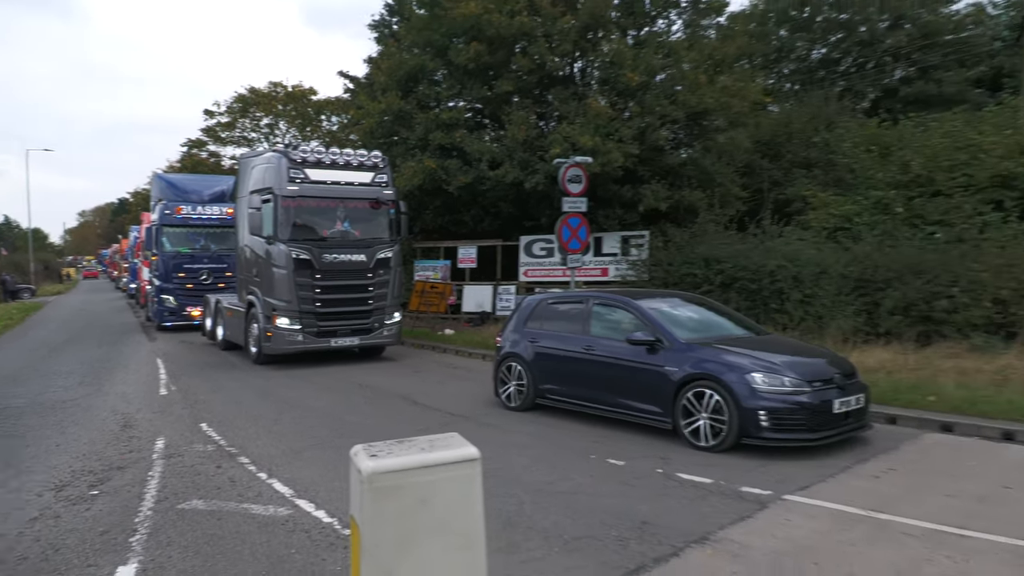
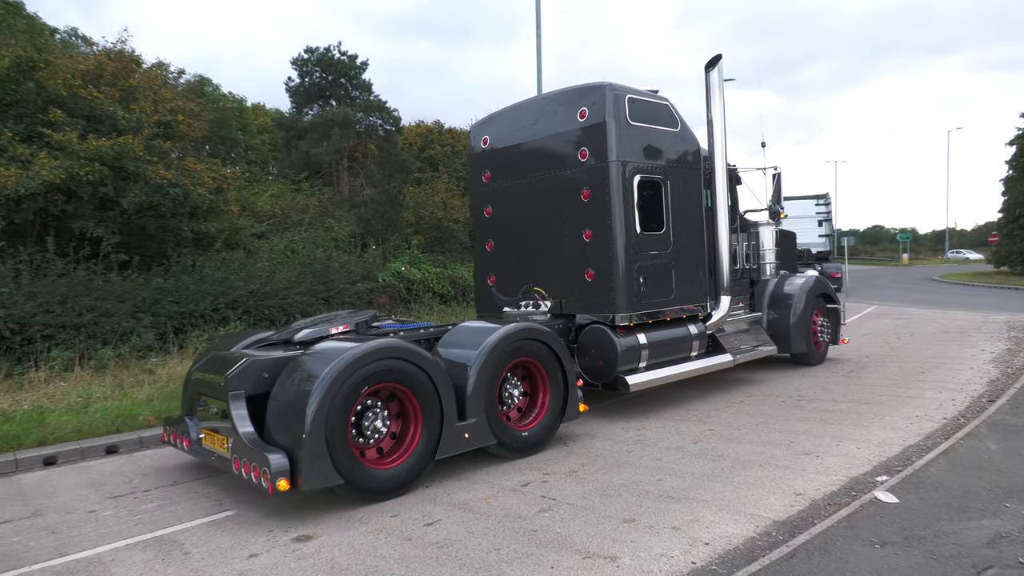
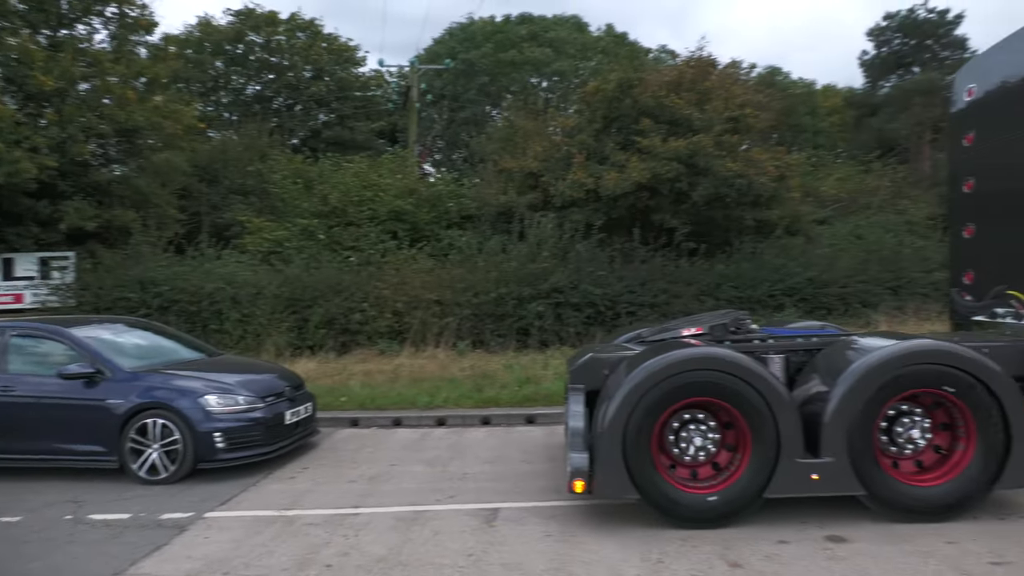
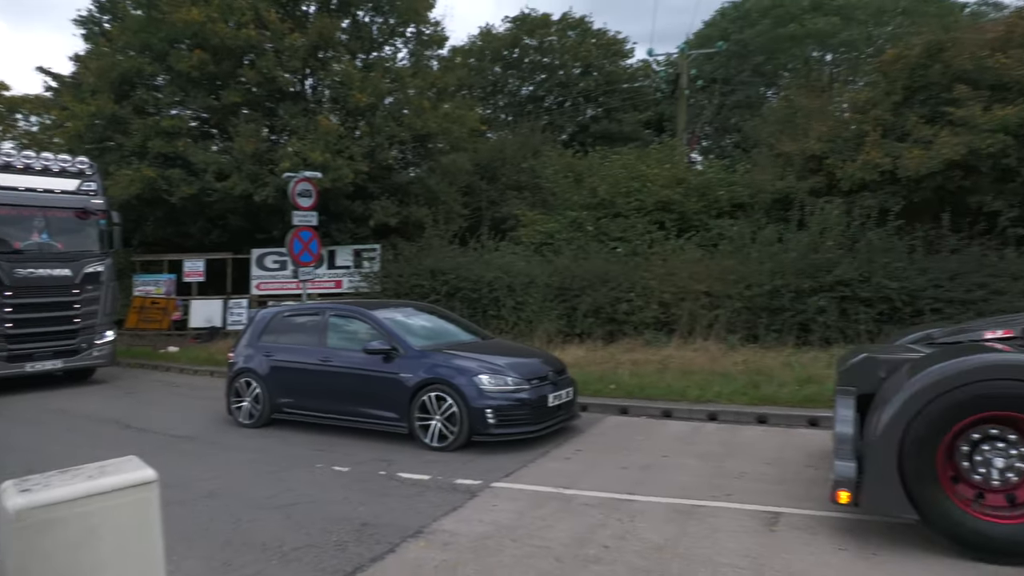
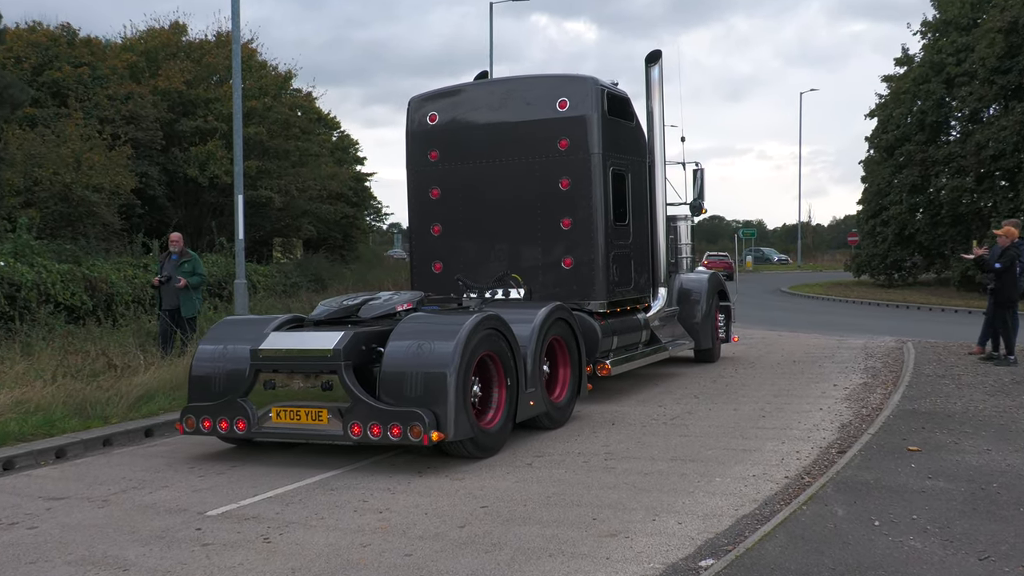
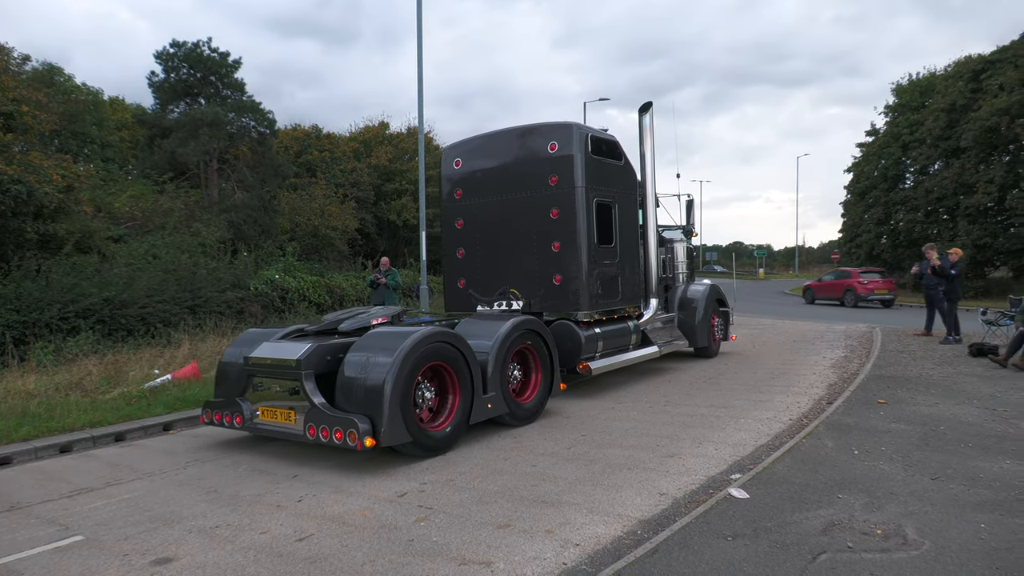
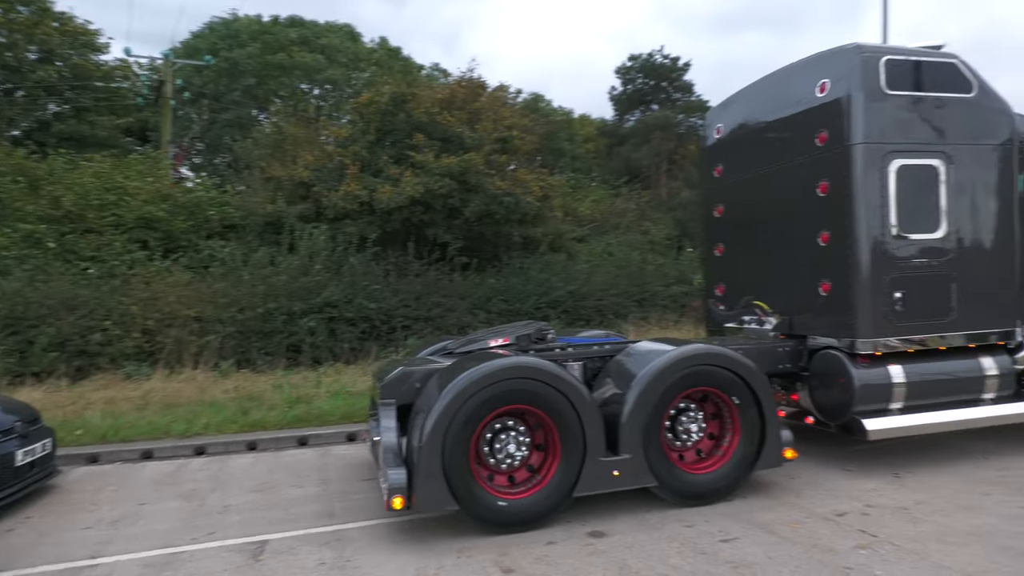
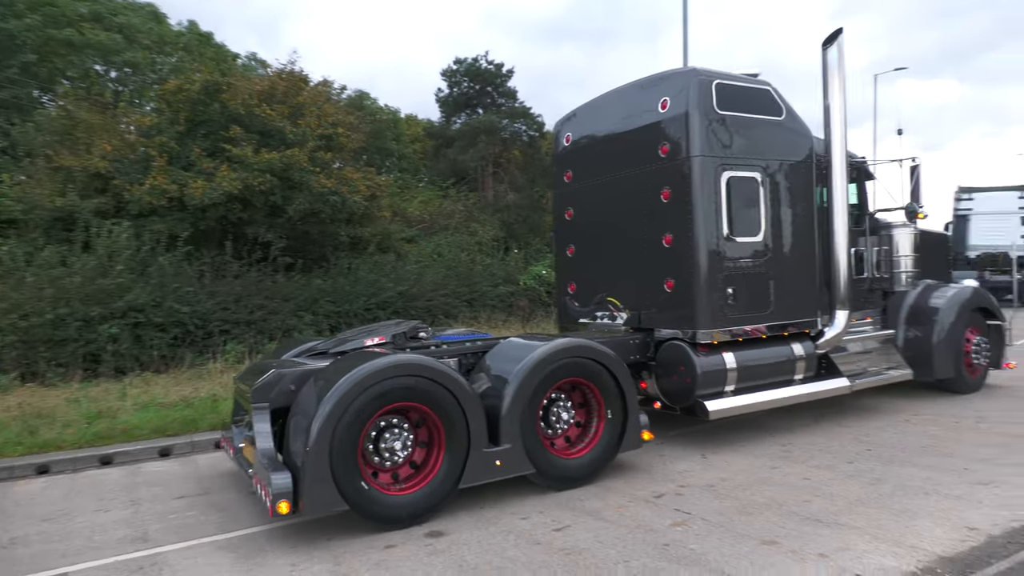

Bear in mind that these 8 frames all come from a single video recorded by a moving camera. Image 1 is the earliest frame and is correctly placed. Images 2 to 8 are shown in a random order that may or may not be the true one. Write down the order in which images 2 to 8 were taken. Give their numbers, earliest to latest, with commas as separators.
4, 3, 7, 8, 2, 6, 5
